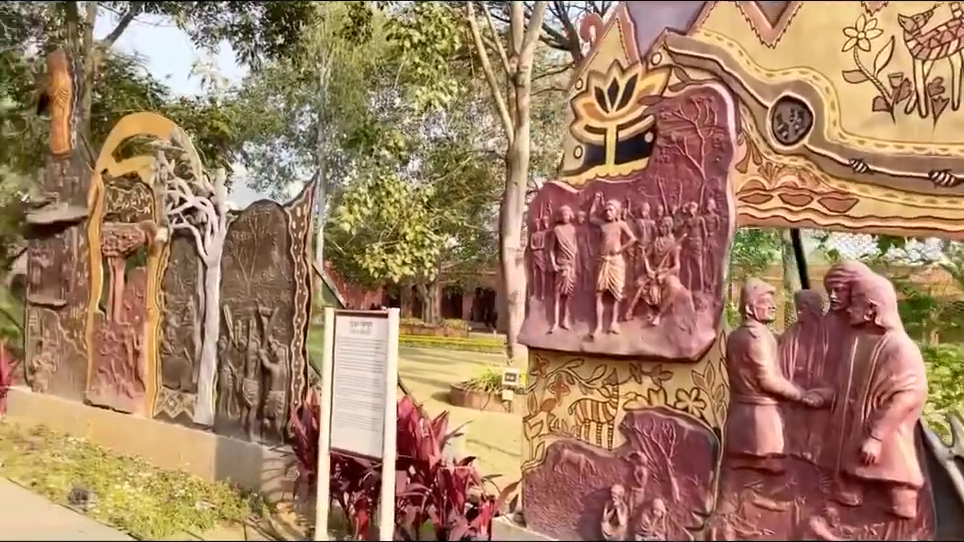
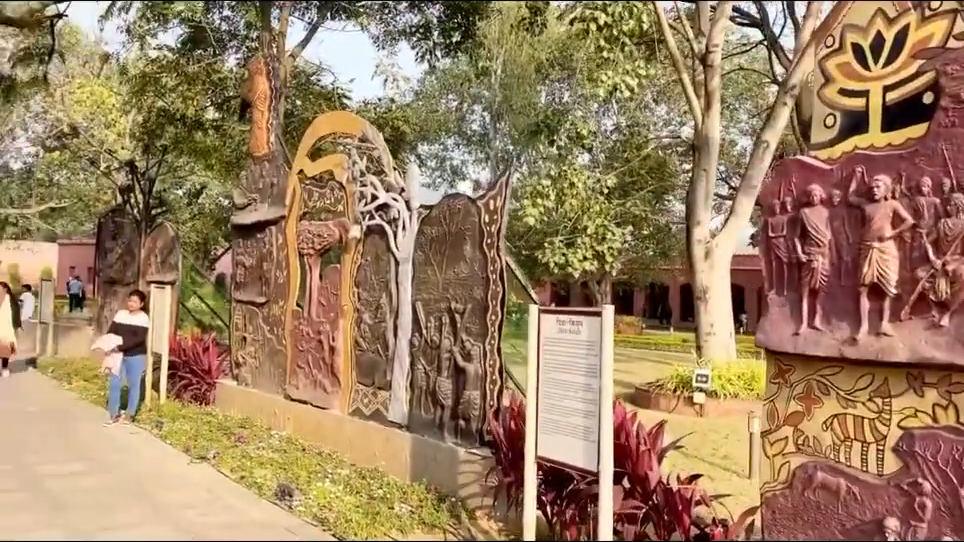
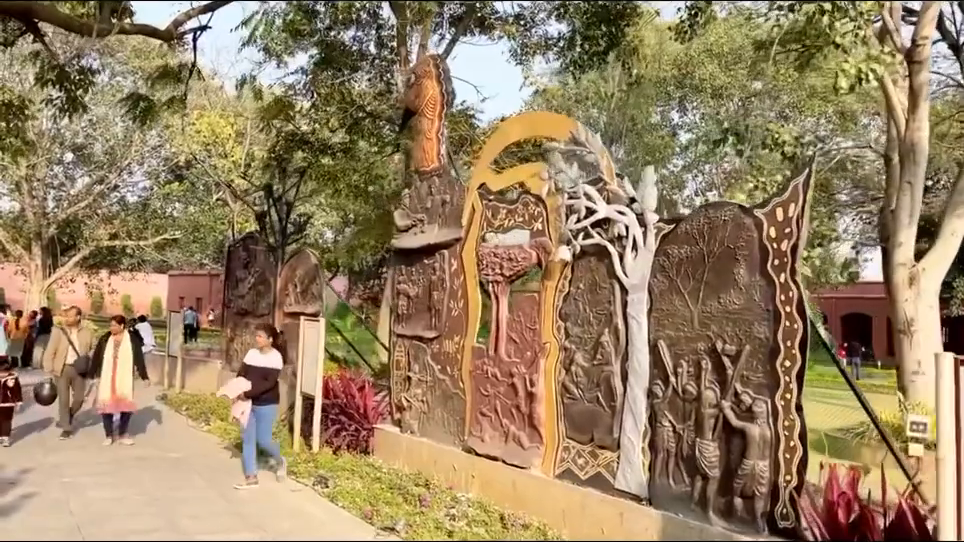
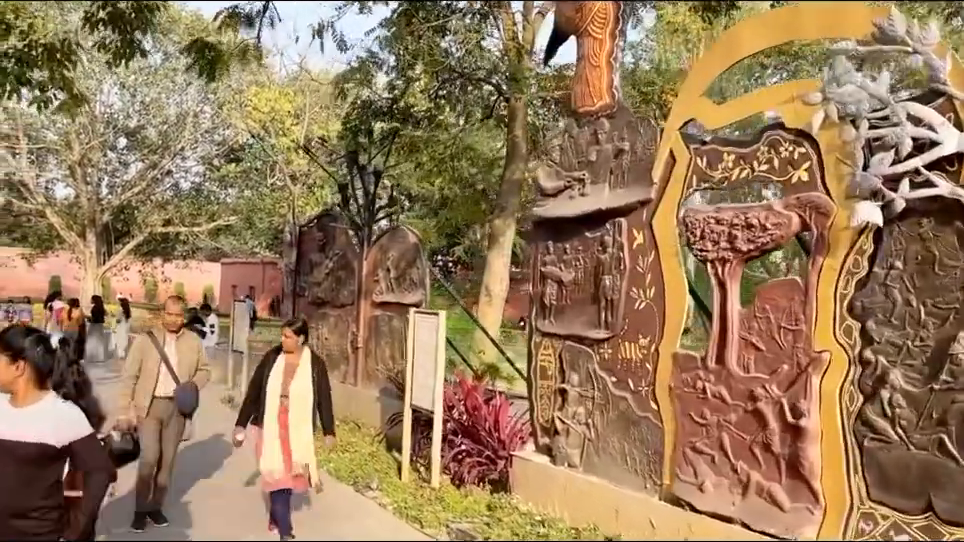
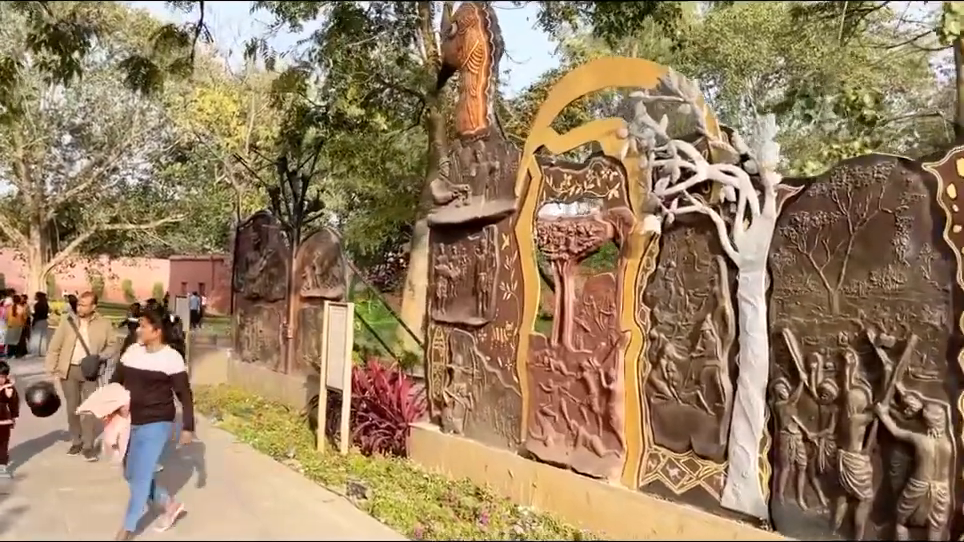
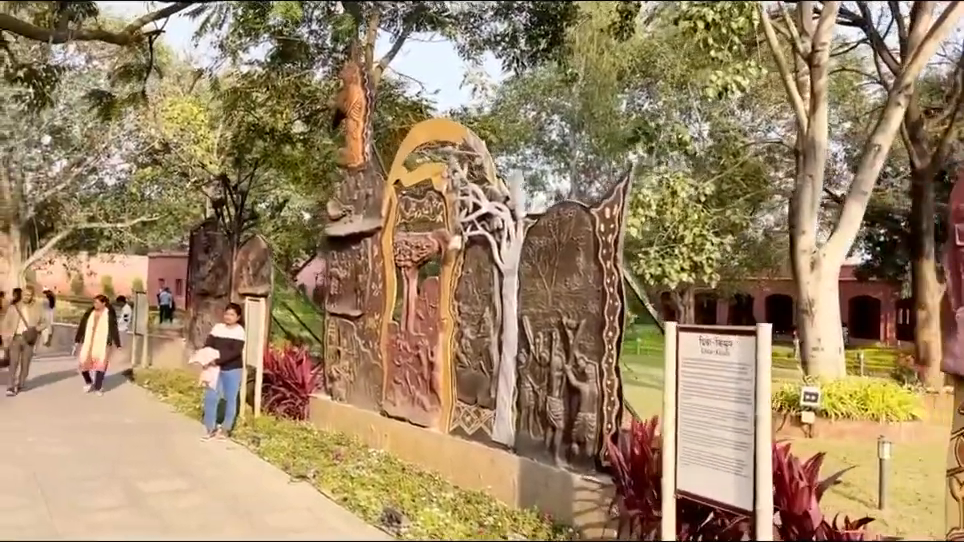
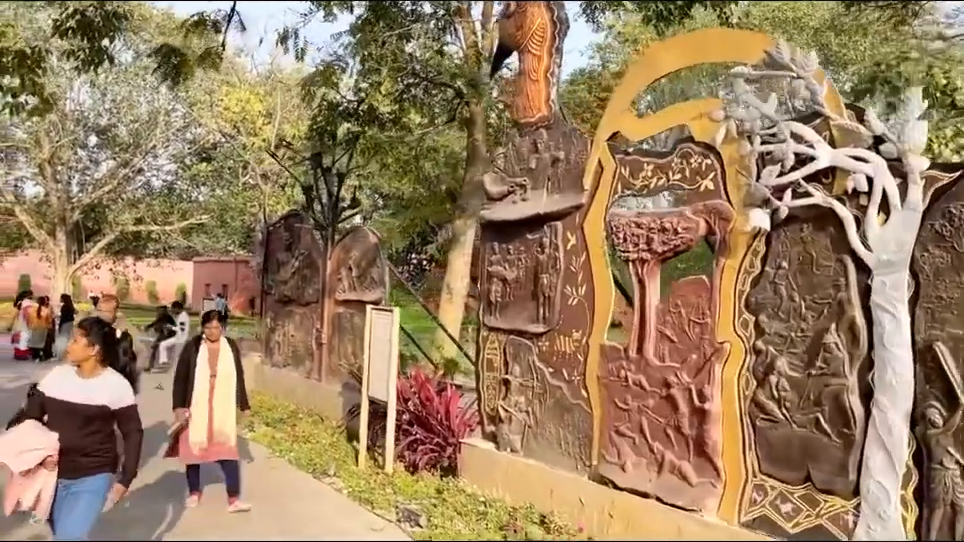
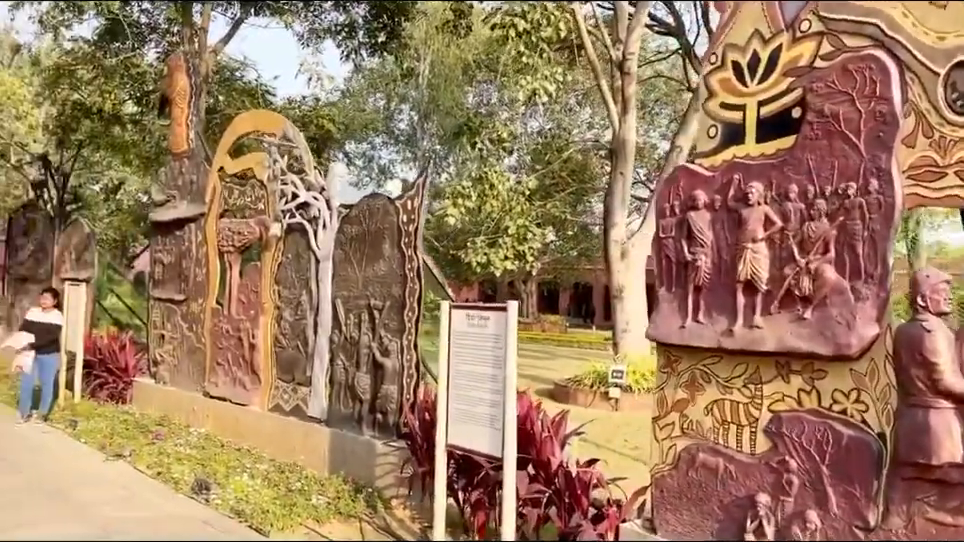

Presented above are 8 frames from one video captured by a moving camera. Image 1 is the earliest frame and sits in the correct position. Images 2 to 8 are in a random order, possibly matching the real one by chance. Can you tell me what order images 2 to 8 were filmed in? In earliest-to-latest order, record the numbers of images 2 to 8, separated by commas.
8, 2, 6, 3, 5, 7, 4
